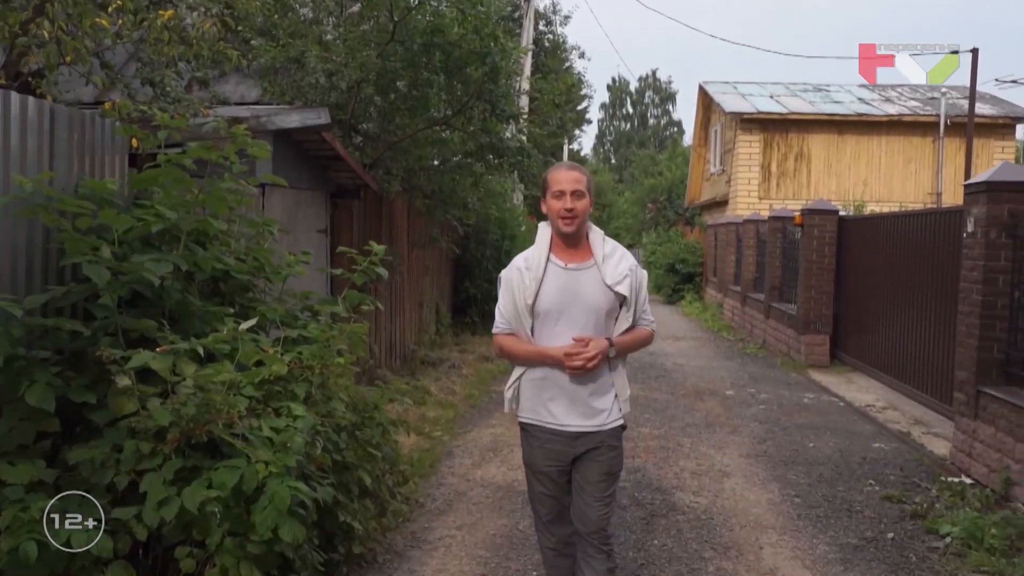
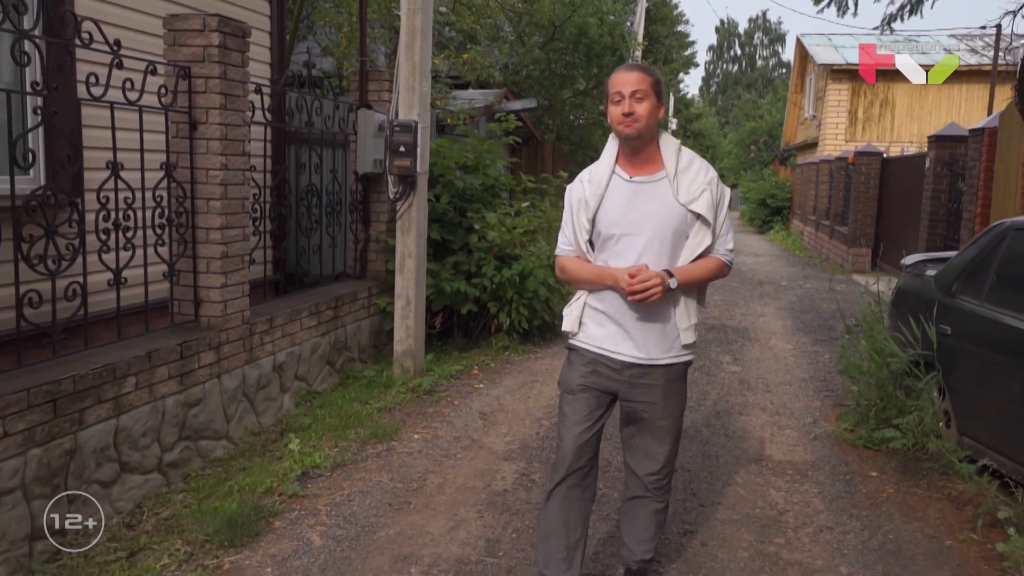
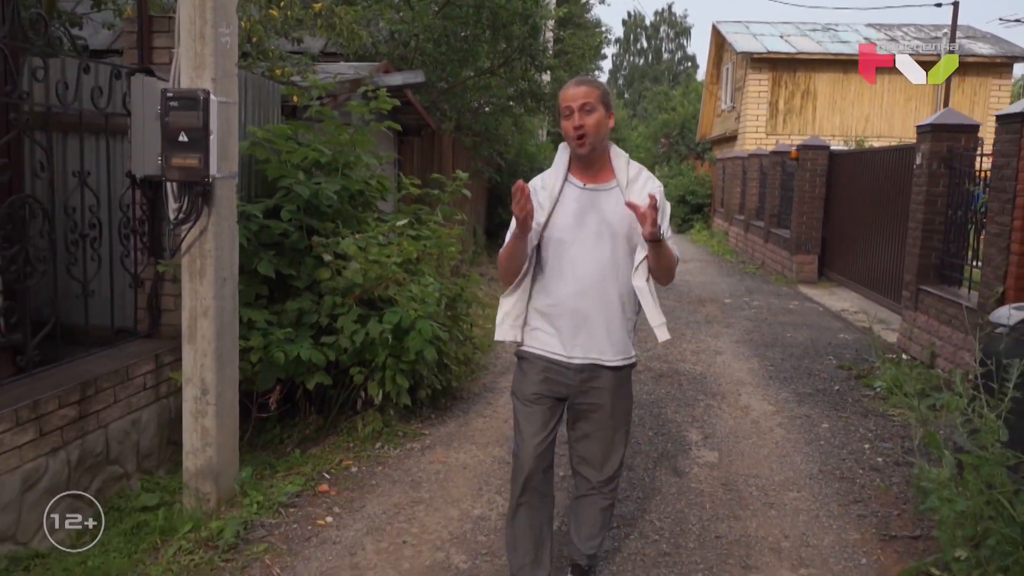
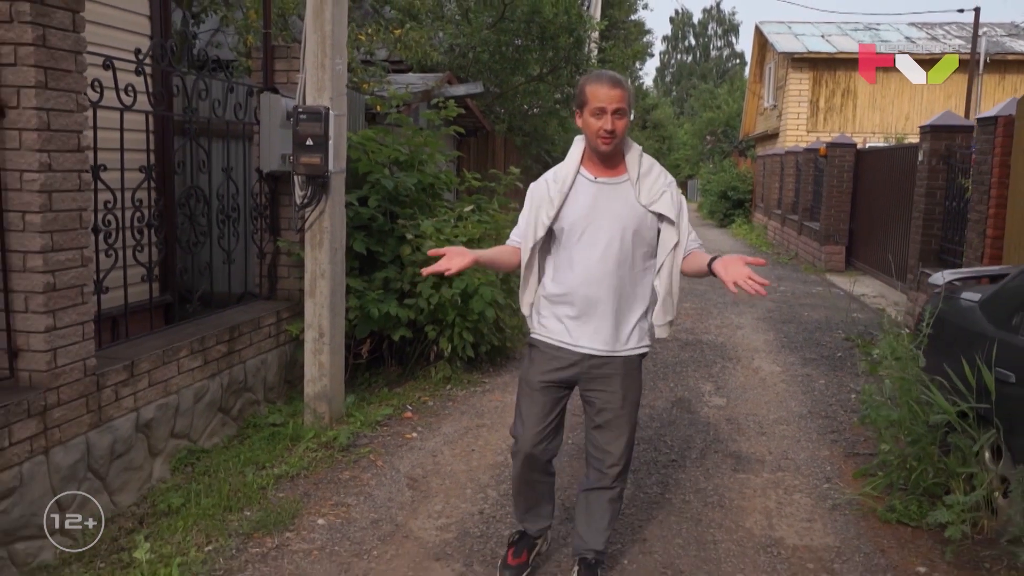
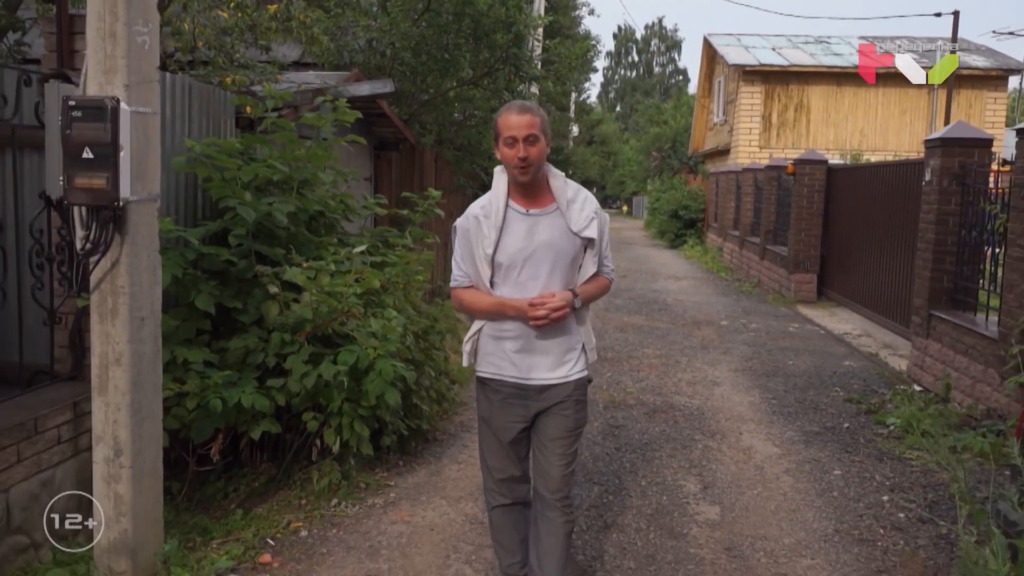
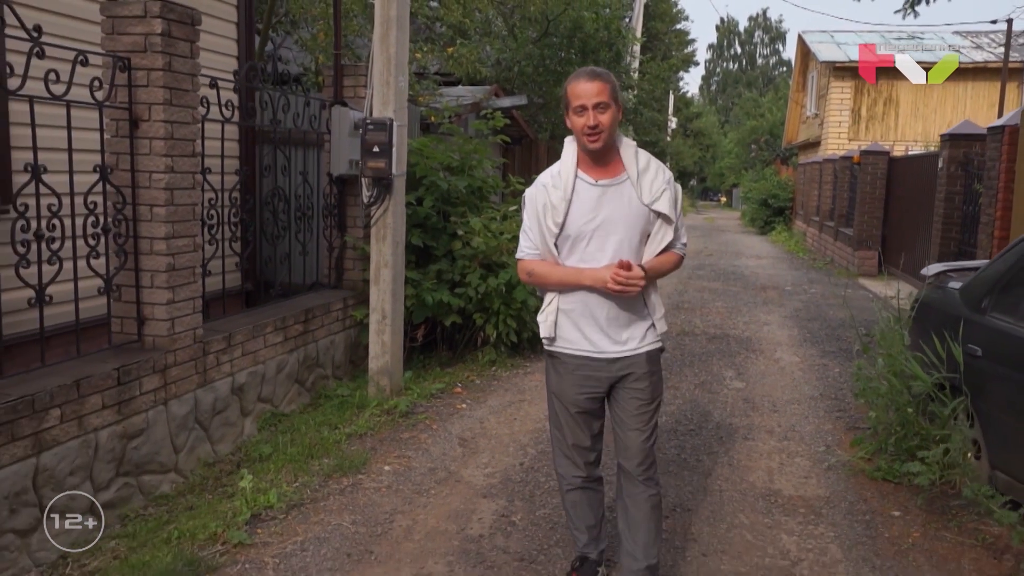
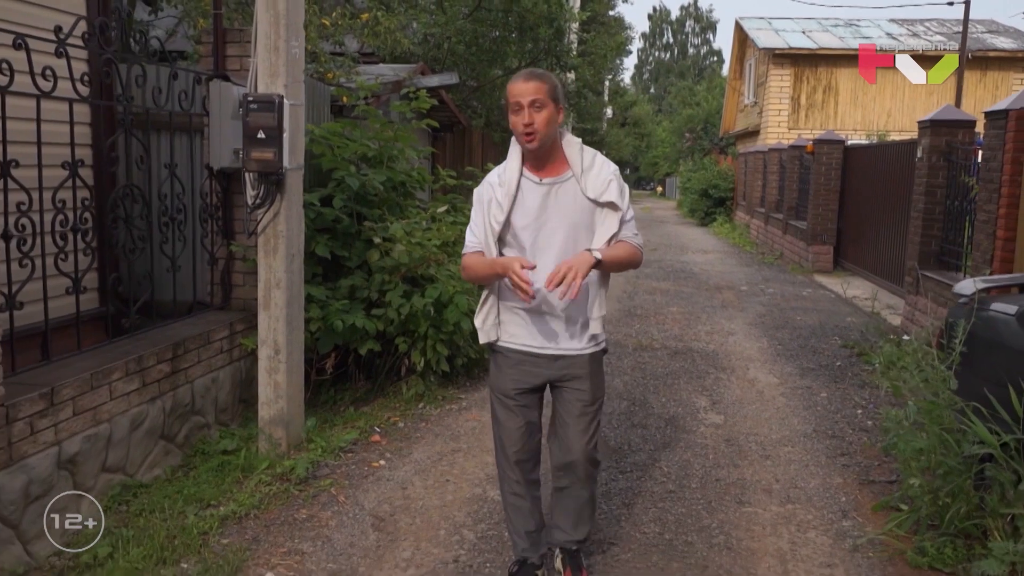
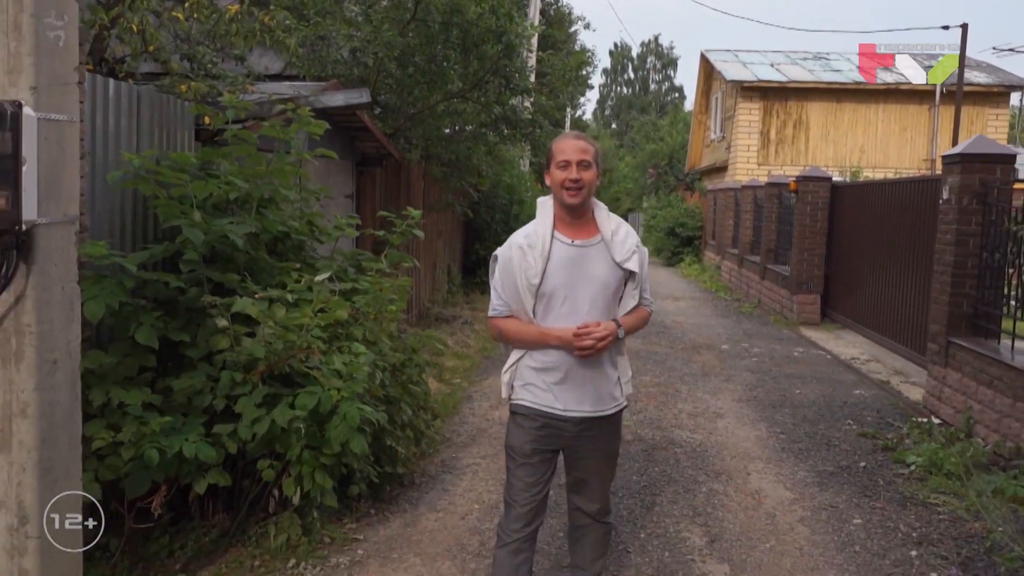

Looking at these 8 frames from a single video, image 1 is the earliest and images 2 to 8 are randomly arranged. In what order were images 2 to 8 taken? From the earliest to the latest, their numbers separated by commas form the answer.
8, 5, 3, 7, 4, 6, 2
